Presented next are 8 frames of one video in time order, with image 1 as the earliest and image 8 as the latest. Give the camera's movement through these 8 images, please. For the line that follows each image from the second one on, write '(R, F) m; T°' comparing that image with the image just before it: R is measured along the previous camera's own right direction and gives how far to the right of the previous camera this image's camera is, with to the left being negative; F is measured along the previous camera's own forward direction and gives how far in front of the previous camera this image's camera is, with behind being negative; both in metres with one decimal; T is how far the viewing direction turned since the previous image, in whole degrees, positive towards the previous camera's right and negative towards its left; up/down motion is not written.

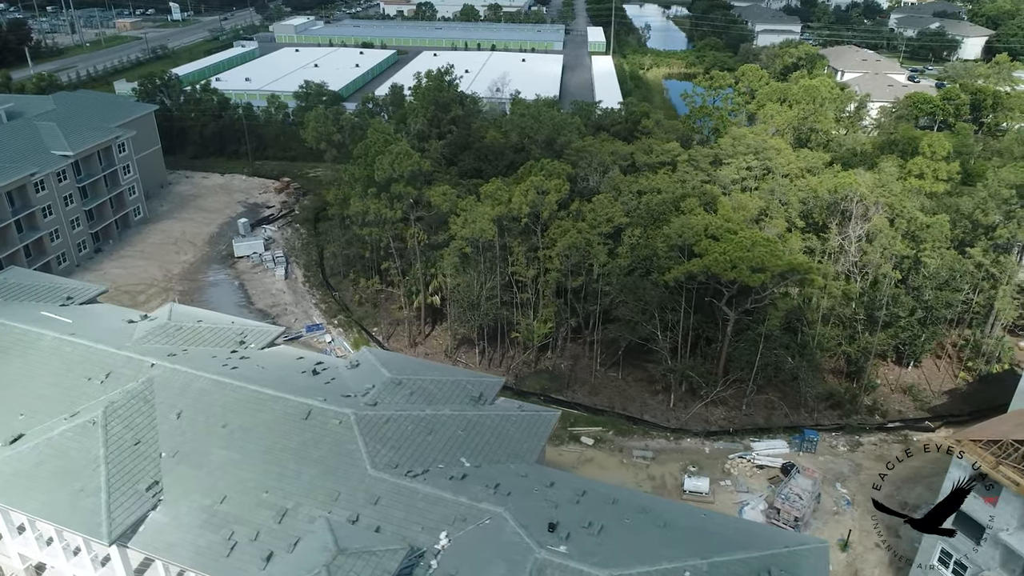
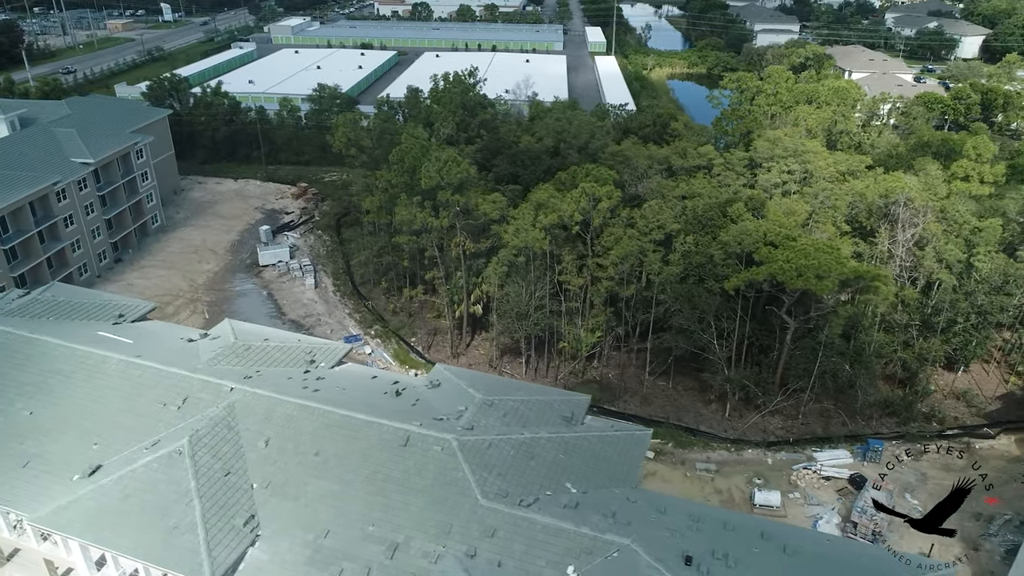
(-2.3, +0.6) m; +1°
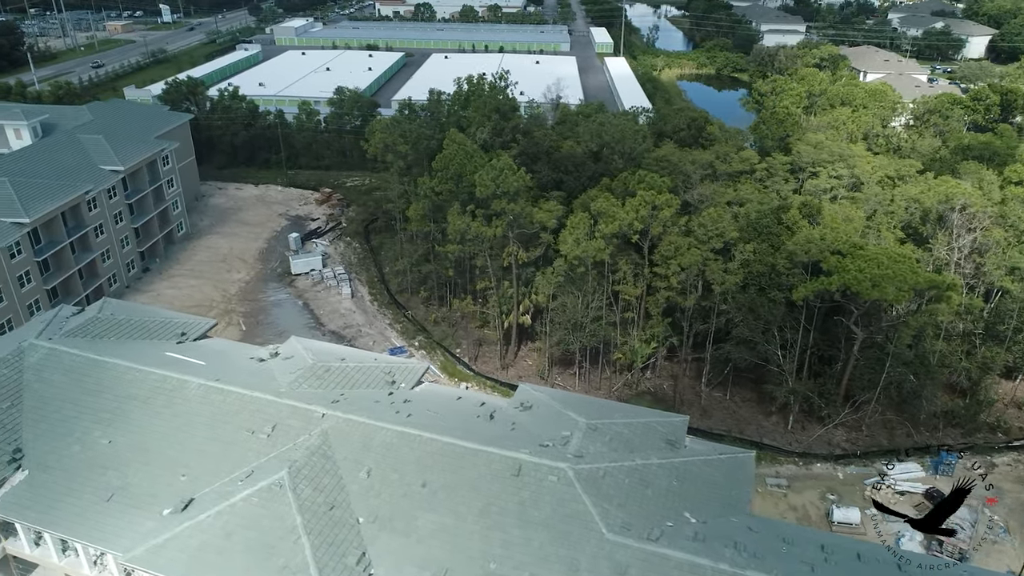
(-2.2, +0.7) m; +1°
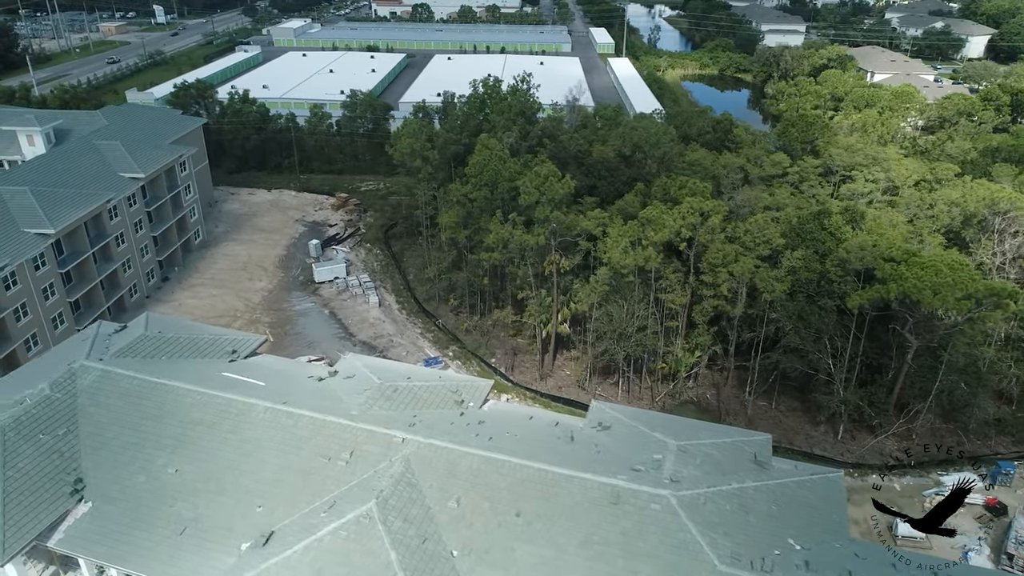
(-1.8, +0.6) m; +1°
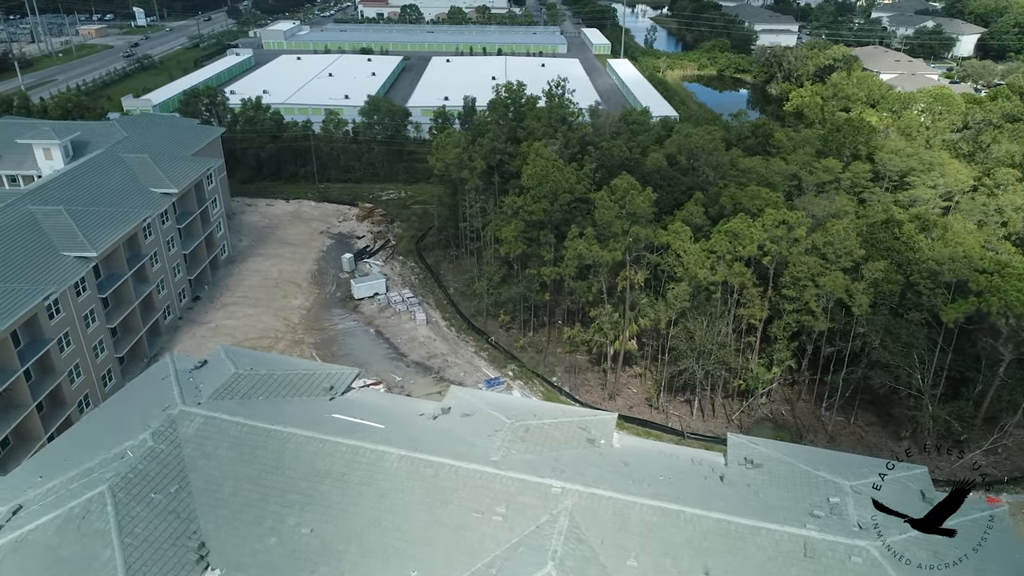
(-3.2, +1.1) m; +2°
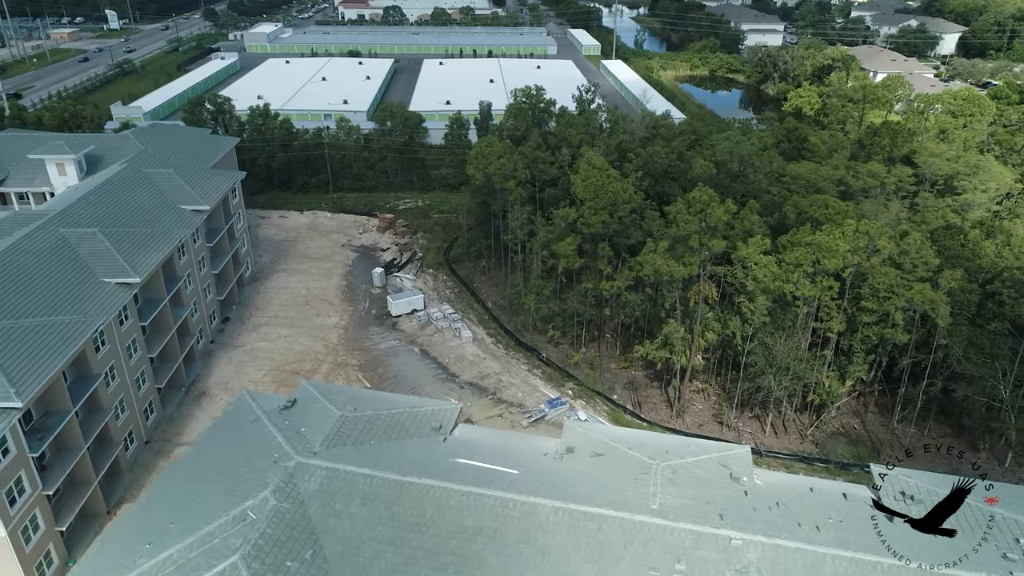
(-3.1, +1.1) m; +2°
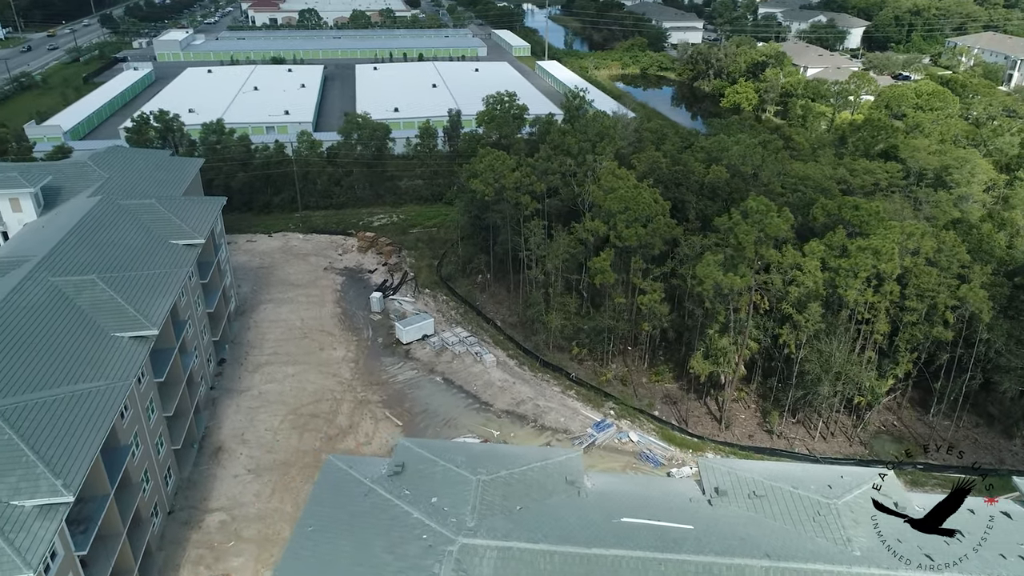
(-4.1, +1.5) m; +7°
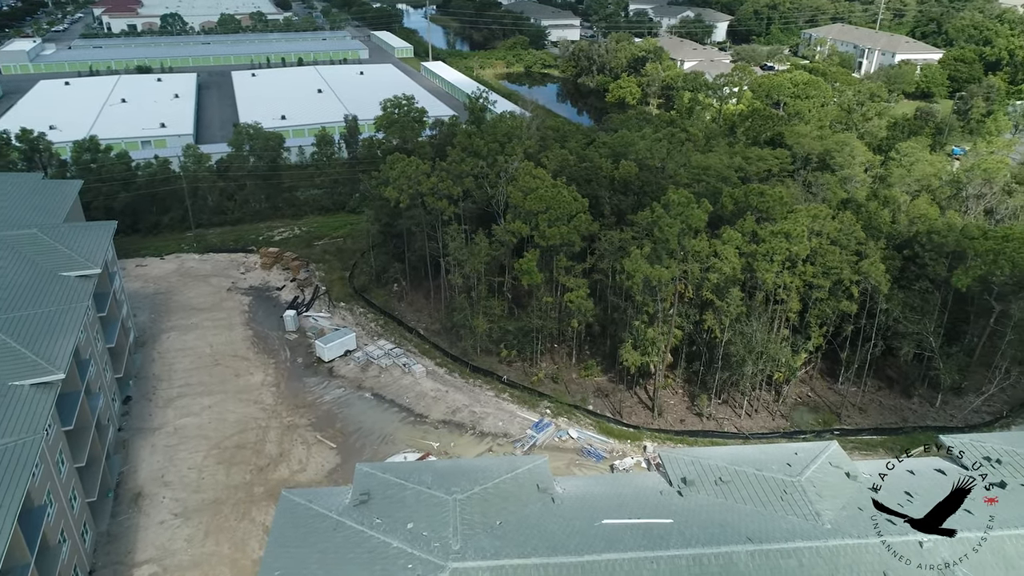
(-1.2, +0.4) m; +9°
